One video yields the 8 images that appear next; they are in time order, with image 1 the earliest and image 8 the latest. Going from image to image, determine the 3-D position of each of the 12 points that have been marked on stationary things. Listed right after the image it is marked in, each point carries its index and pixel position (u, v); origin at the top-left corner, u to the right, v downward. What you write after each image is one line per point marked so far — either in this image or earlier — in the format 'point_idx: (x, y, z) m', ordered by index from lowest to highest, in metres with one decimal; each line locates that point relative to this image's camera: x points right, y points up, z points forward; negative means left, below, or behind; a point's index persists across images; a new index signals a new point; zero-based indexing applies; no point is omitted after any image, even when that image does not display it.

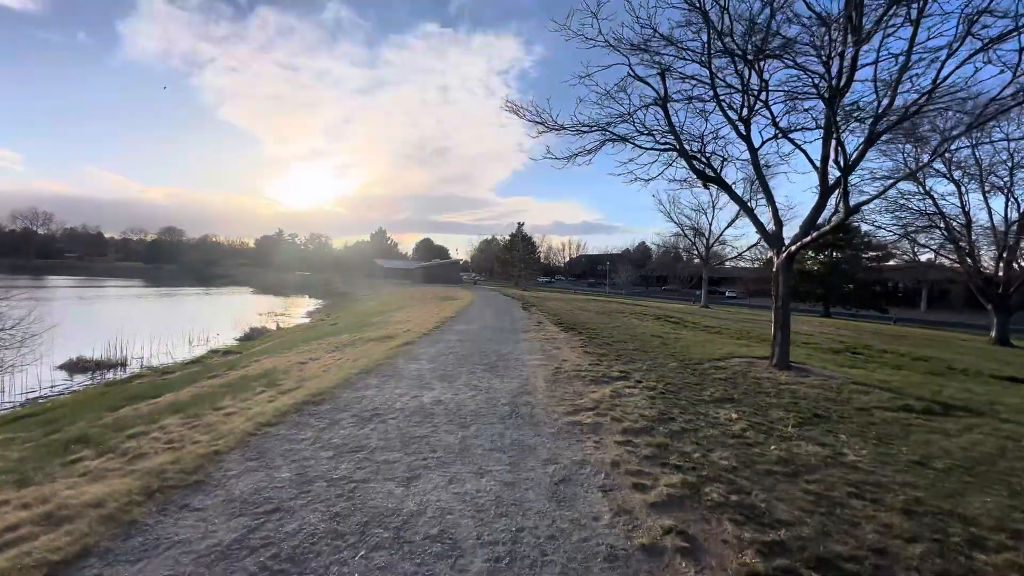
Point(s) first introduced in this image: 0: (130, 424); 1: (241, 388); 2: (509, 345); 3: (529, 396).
0: (-6.9, -2.4, +8.4) m
1: (-6.2, -2.3, +10.9) m
2: (-0.1, -1.9, +15.7) m
3: (+0.3, -2.1, +9.3) m
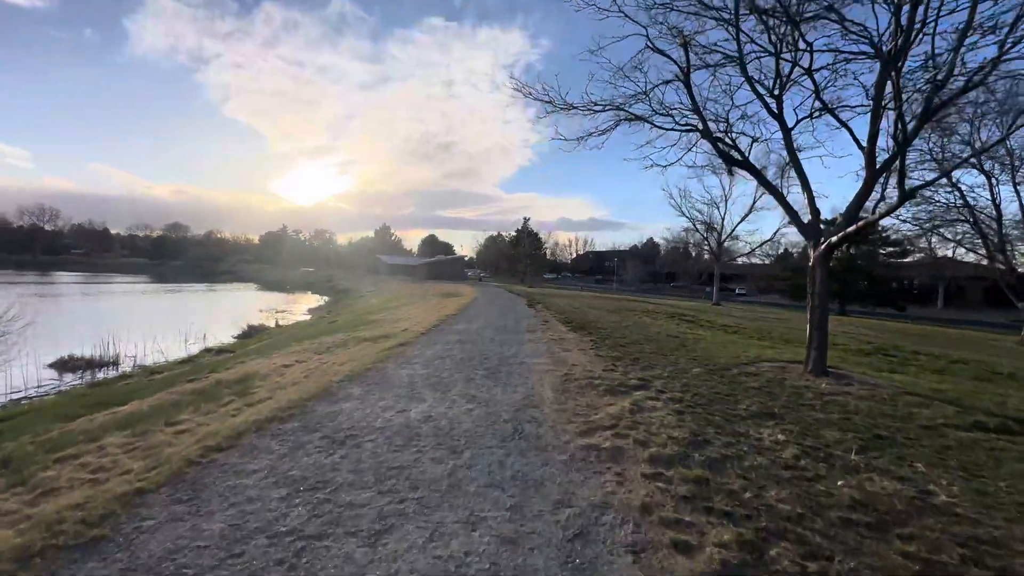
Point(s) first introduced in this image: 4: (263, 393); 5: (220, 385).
0: (-6.8, -2.4, +7.2) m
1: (-6.2, -2.2, +9.7) m
2: (+0.1, -1.8, +14.5) m
3: (+0.4, -2.0, +8.0) m
4: (-4.8, -2.0, +9.2) m
5: (-7.1, -2.3, +11.6) m
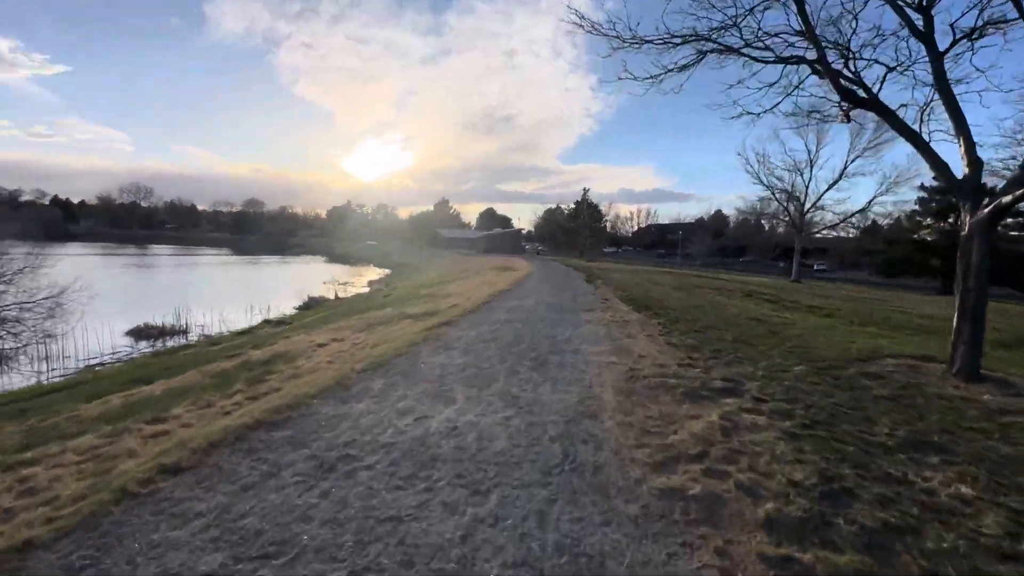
0: (-6.2, -2.0, +6.3) m
1: (-5.3, -1.7, +8.7) m
2: (+1.5, -1.1, +12.6) m
3: (+1.0, -1.7, +6.1) m
4: (-4.0, -1.6, +8.0) m
5: (-5.9, -1.7, +10.6) m
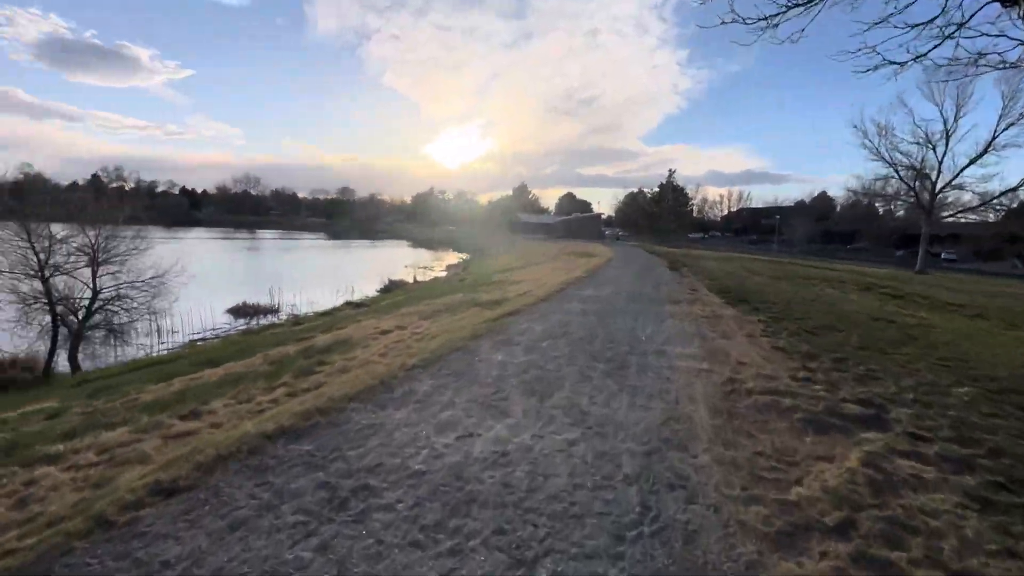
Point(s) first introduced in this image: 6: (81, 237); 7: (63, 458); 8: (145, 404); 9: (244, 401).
0: (-5.4, -1.8, +6.1) m
1: (-4.1, -1.5, +8.3) m
2: (+3.2, -0.9, +11.0) m
3: (+1.7, -1.7, +4.7) m
4: (-3.0, -1.4, +7.4) m
5: (-4.5, -1.4, +10.3) m
6: (-16.5, +2.0, +18.1) m
7: (-4.6, -1.8, +4.9) m
8: (-5.4, -1.7, +7.0) m
9: (-3.6, -1.5, +6.3) m
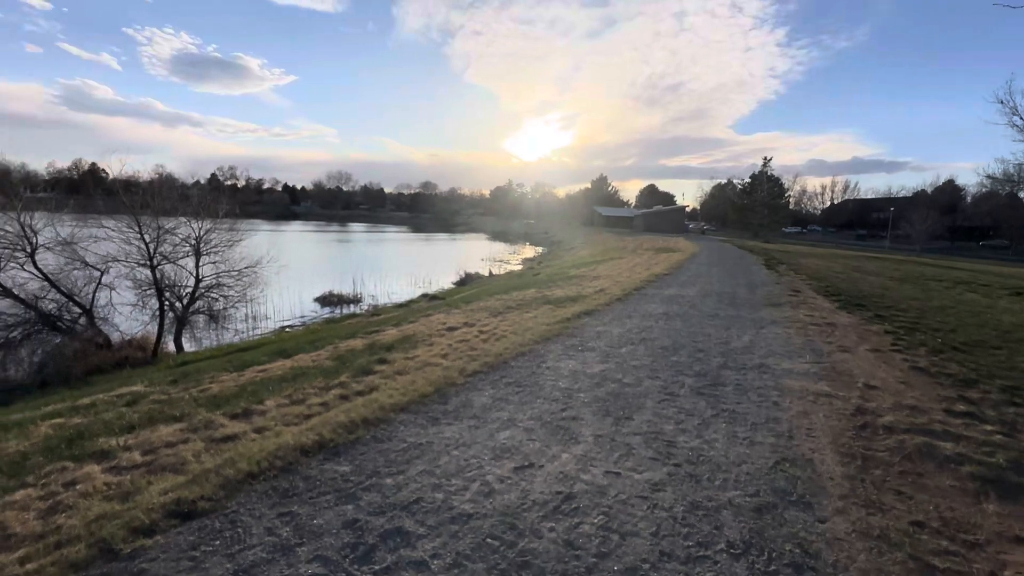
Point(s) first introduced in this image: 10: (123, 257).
0: (-4.6, -1.7, +6.0) m
1: (-2.9, -1.4, +8.0) m
2: (+4.7, -0.9, +9.5) m
3: (+2.2, -1.7, +3.6) m
4: (-1.9, -1.3, +7.0) m
5: (-3.0, -1.2, +10.1) m
6: (-13.5, +2.5, +19.6) m
7: (-4.0, -1.7, +4.7) m
8: (-4.4, -1.6, +6.9) m
9: (-2.7, -1.5, +6.0) m
10: (-15.2, +1.2, +18.4) m
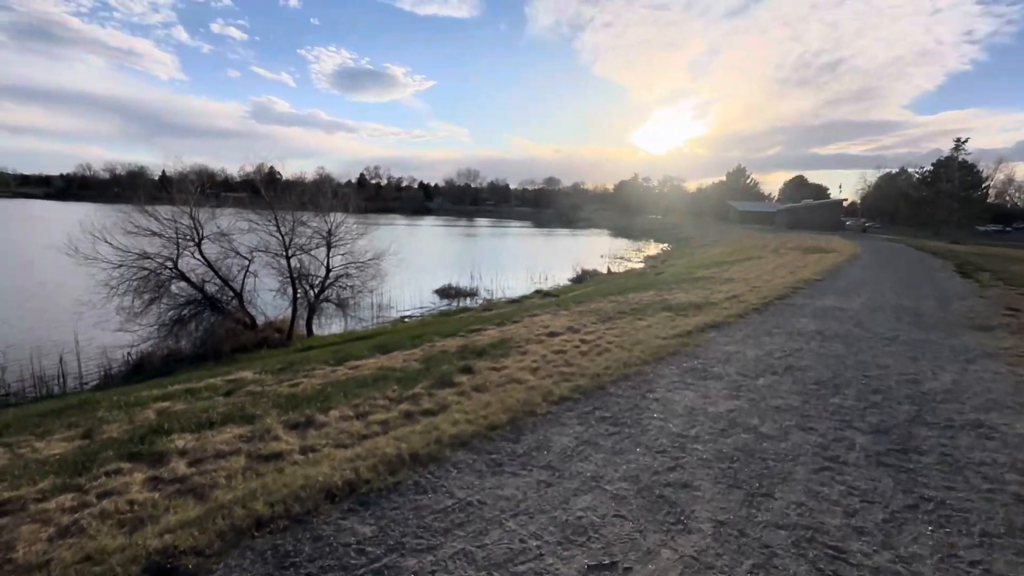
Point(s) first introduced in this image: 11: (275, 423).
0: (-3.6, -1.6, +5.9) m
1: (-1.4, -1.3, +7.4) m
2: (+6.4, -1.2, +7.0) m
3: (+2.4, -1.9, +1.8) m
4: (-0.7, -1.3, +6.1) m
5: (-1.0, -1.2, +9.4) m
6: (-8.6, +3.0, +21.2) m
7: (-3.3, -1.6, +4.5) m
8: (-3.1, -1.5, +6.7) m
9: (-1.7, -1.5, +5.4) m
10: (-10.6, +1.7, +20.5) m
11: (-2.7, -1.5, +5.4) m
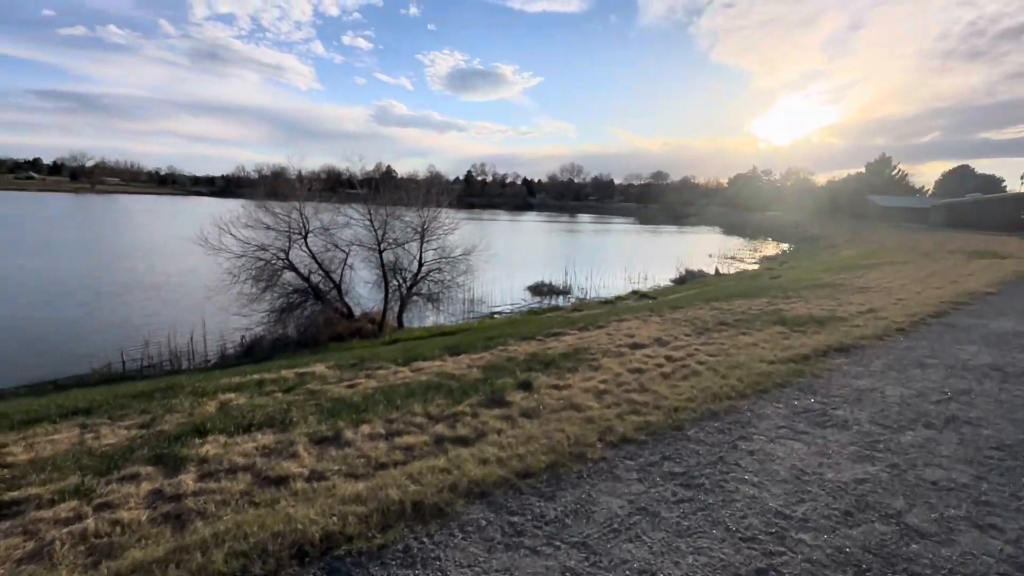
0: (-2.9, -1.6, +5.6) m
1: (-0.5, -1.4, +6.7) m
2: (+7.0, -1.5, +4.6) m
3: (+2.1, -2.1, +0.4) m
4: (-0.1, -1.4, +5.3) m
5: (+0.3, -1.3, +8.5) m
6: (-4.5, +3.2, +21.6) m
7: (-3.0, -1.6, +4.2) m
8: (-2.4, -1.5, +6.4) m
9: (-1.2, -1.5, +4.8) m
10: (-6.7, +2.1, +21.4) m
11: (-2.2, -1.5, +5.0) m
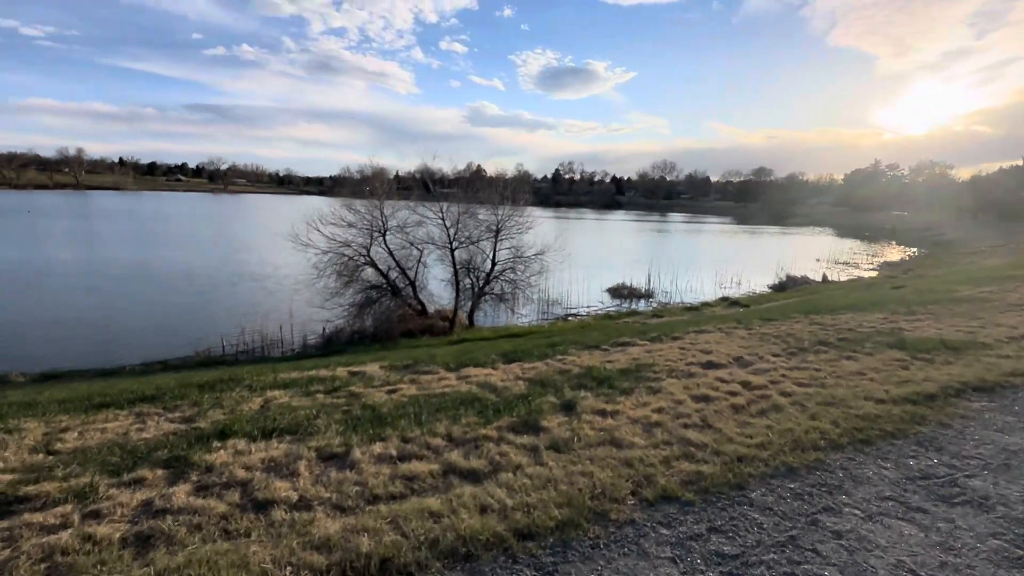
0: (-2.6, -1.6, +5.5) m
1: (0.0, -1.5, +6.0) m
2: (+7.1, -1.9, +2.7) m
3: (+1.4, -2.3, -0.5) m
4: (+0.2, -1.5, +4.6) m
5: (+1.2, -1.4, +7.7) m
6: (-1.2, +3.3, +21.5) m
7: (-2.8, -1.6, +4.1) m
8: (-1.9, -1.6, +6.1) m
9: (-1.0, -1.6, +4.3) m
10: (-3.4, +2.2, +21.6) m
11: (-1.9, -1.6, +4.7) m
